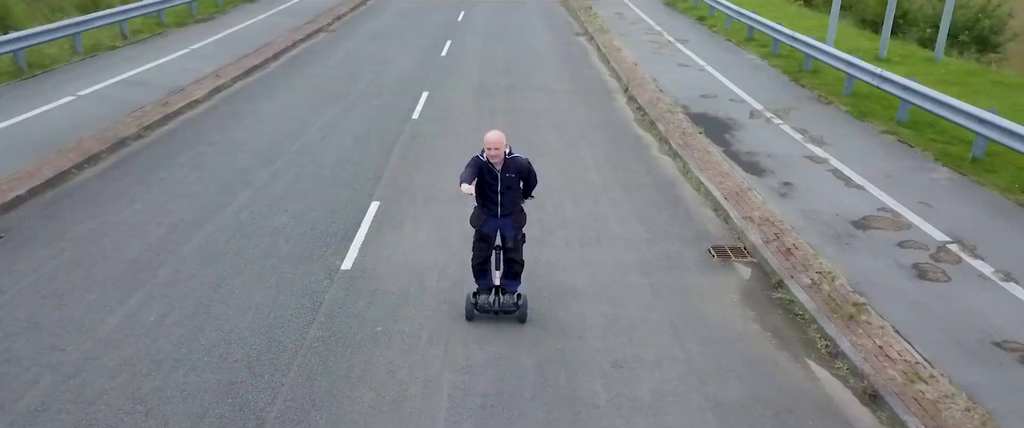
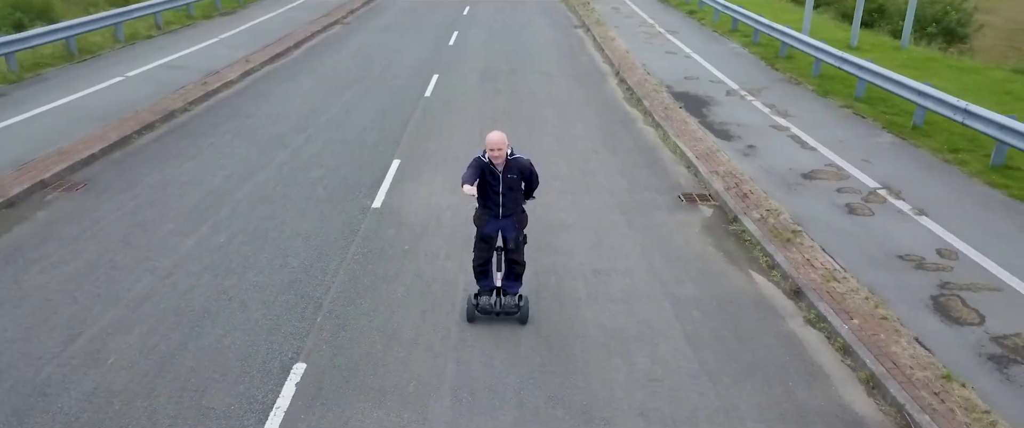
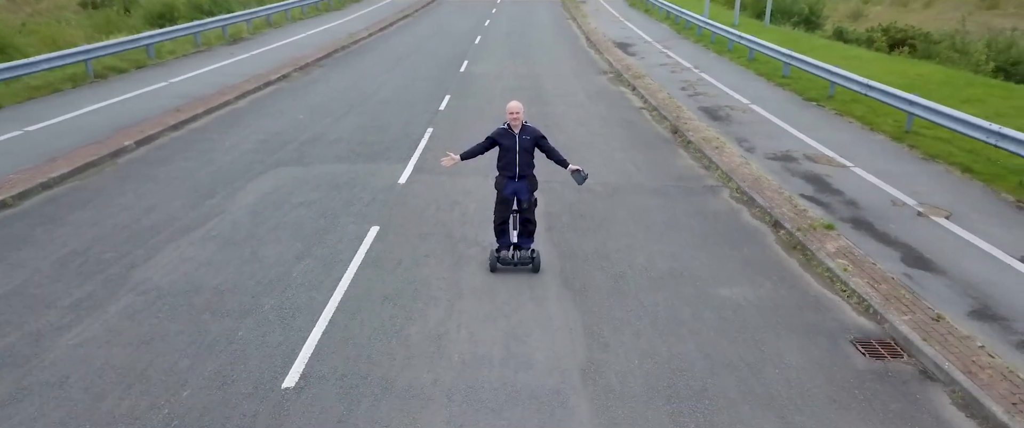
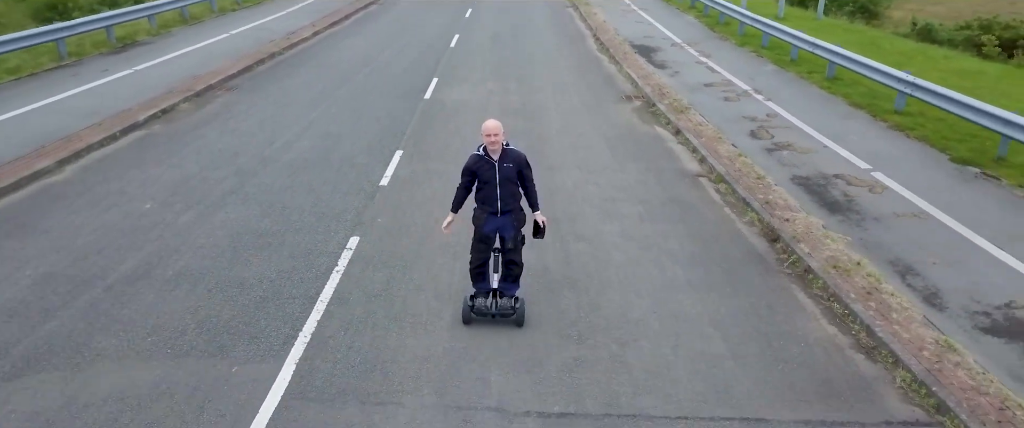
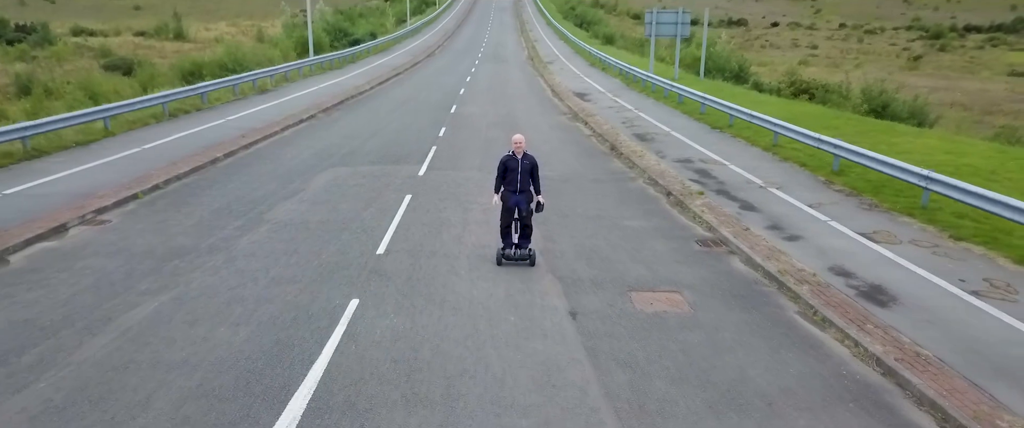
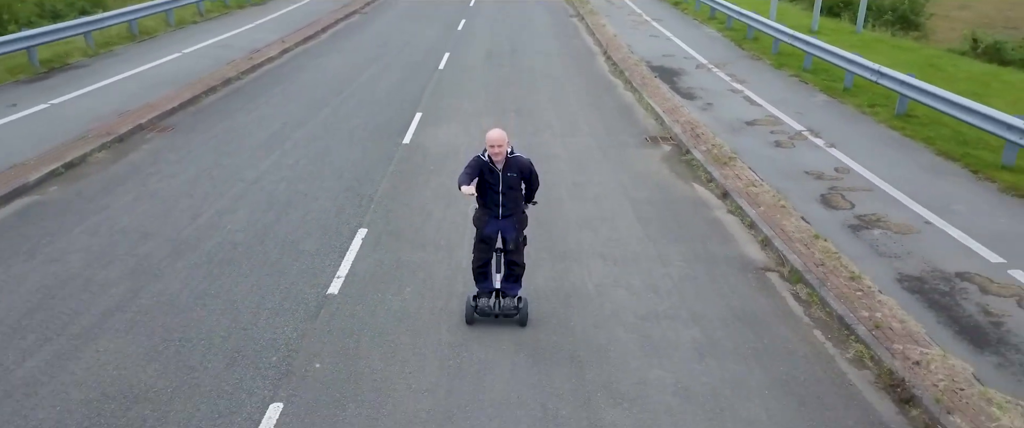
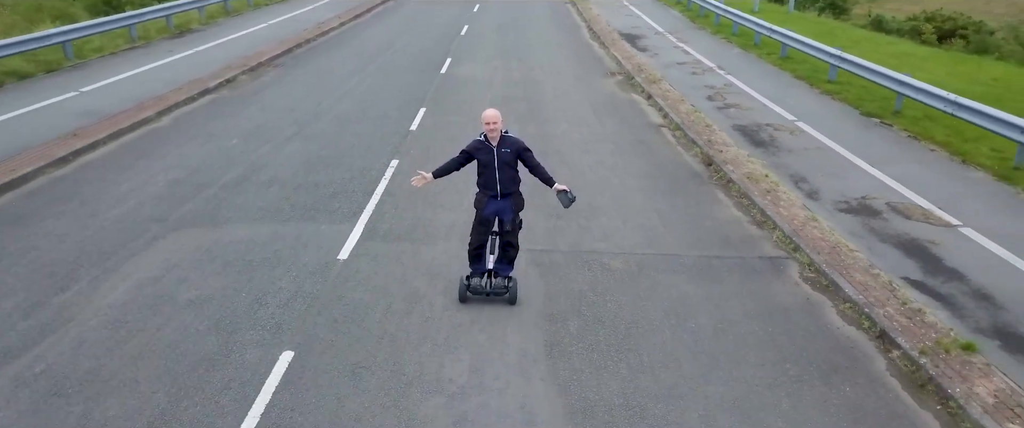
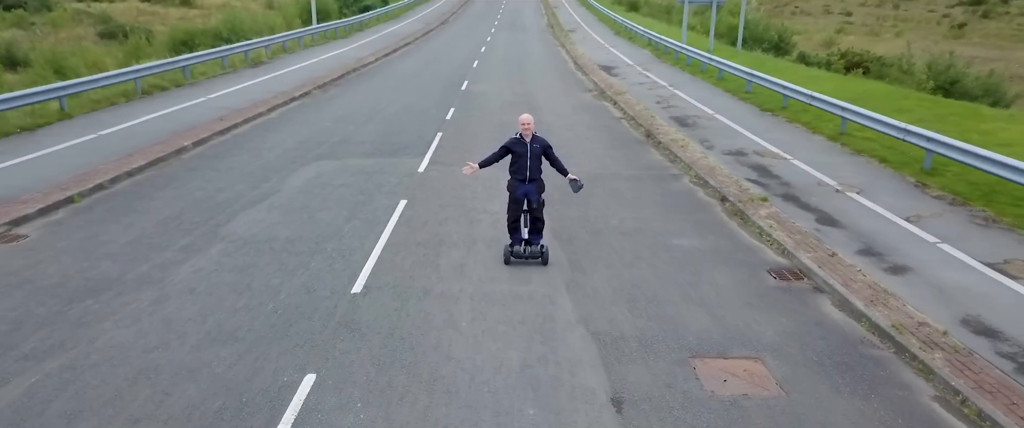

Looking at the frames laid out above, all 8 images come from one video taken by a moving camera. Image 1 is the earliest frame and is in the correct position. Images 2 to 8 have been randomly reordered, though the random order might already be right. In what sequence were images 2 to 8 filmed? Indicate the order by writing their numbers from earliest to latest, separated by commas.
2, 6, 4, 7, 3, 8, 5
